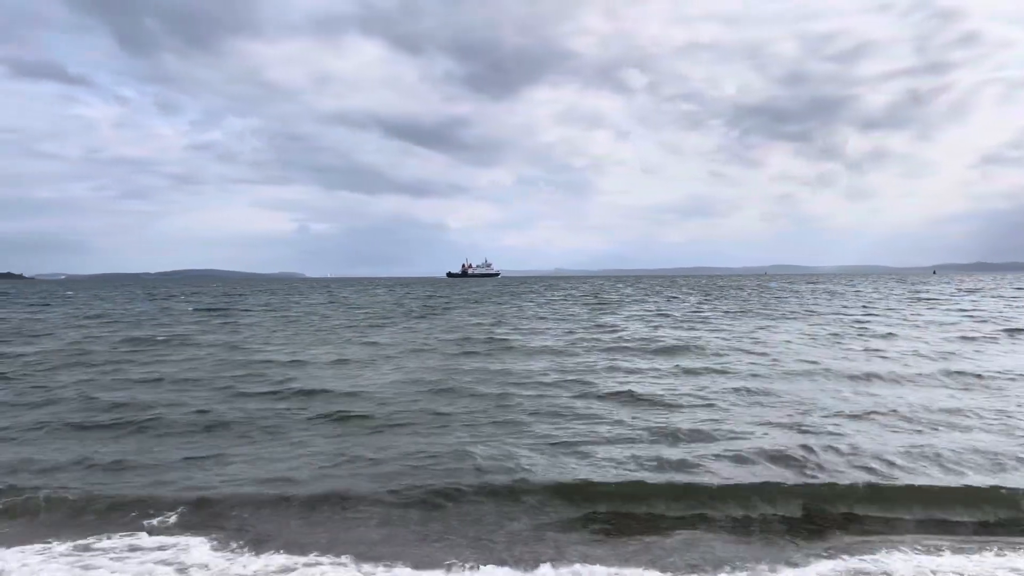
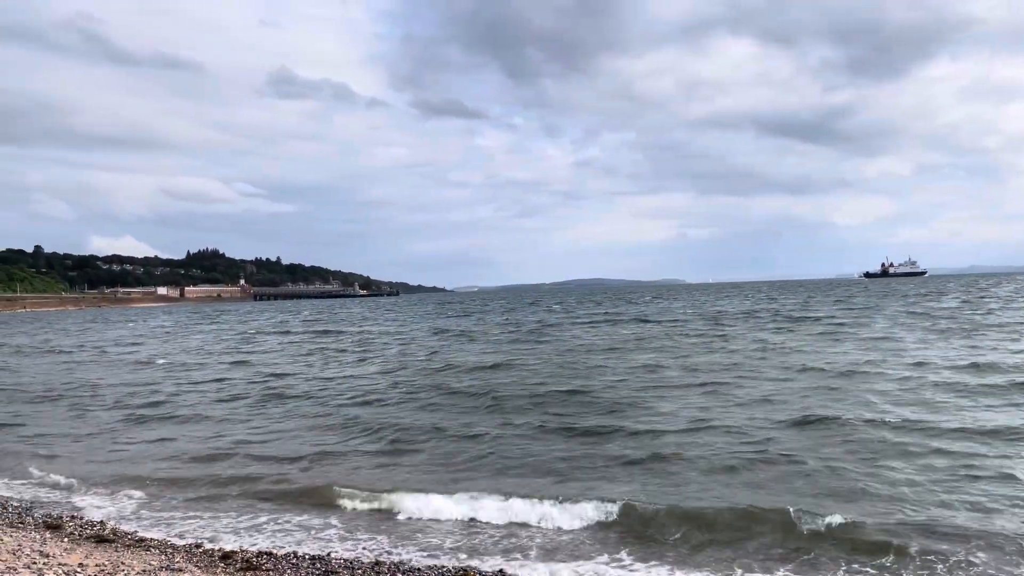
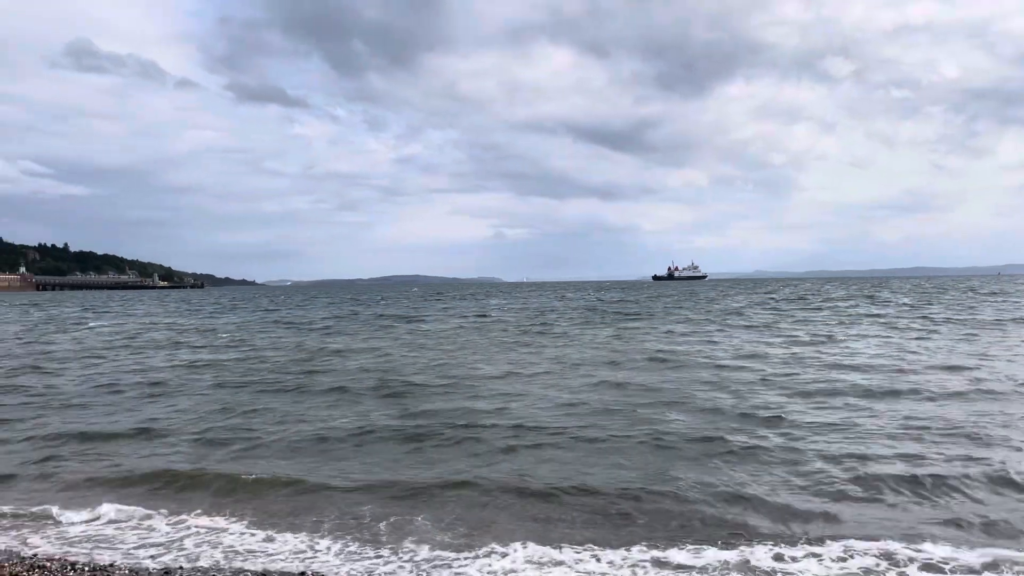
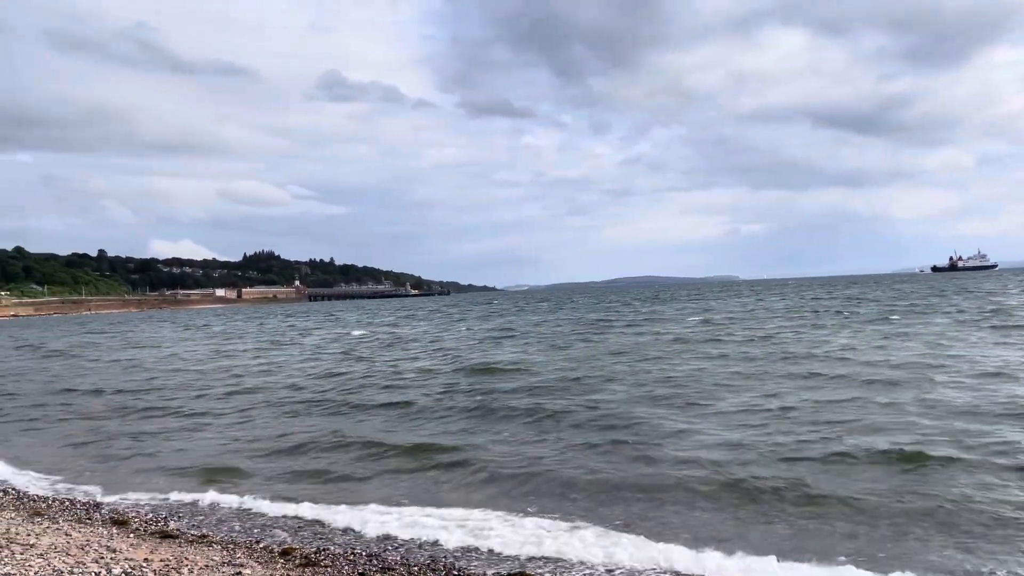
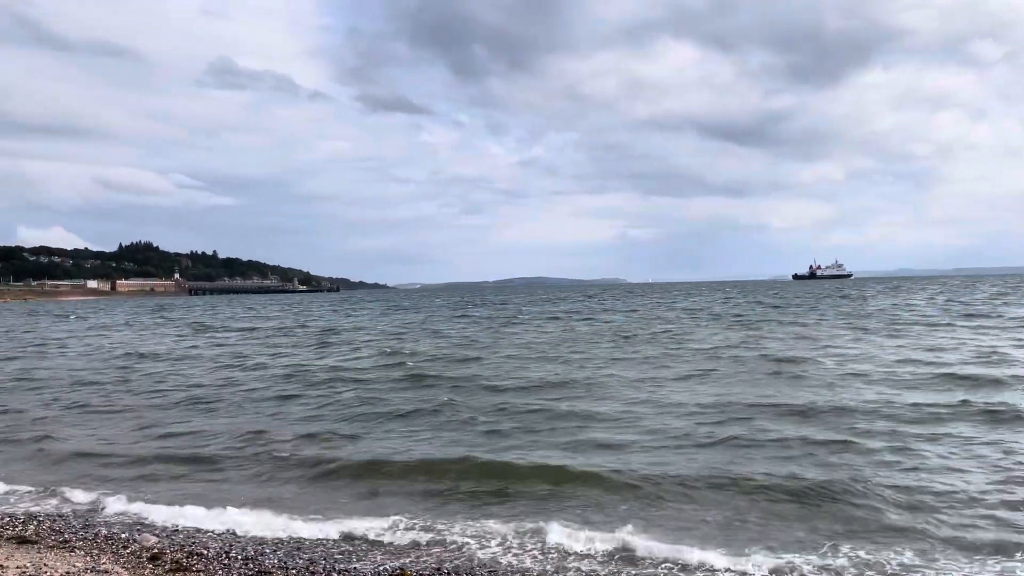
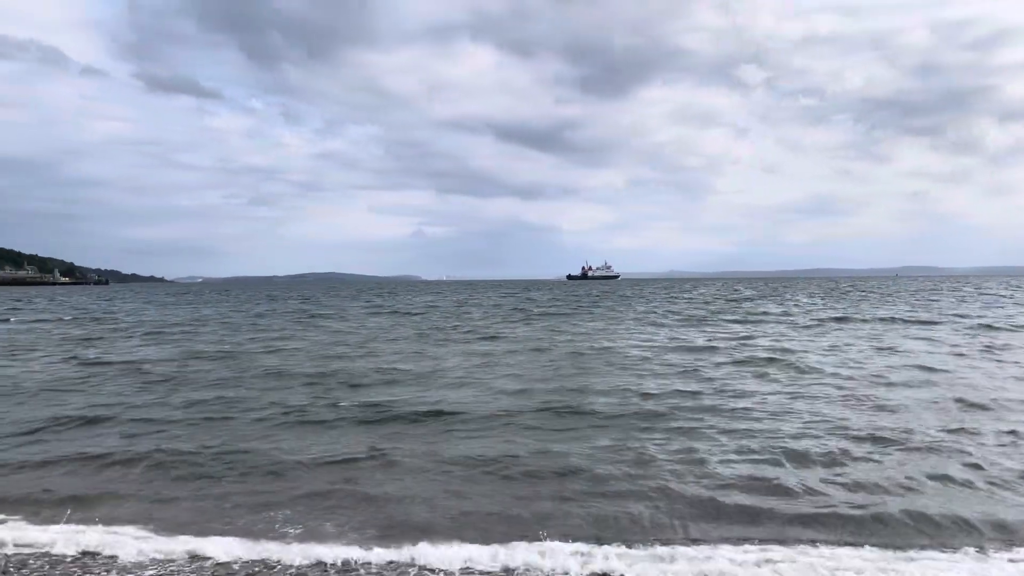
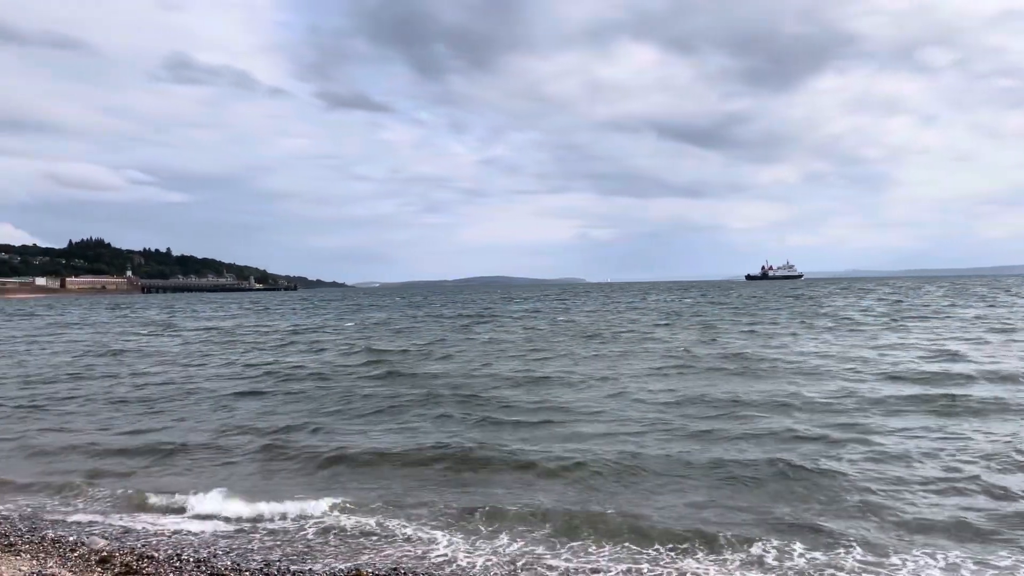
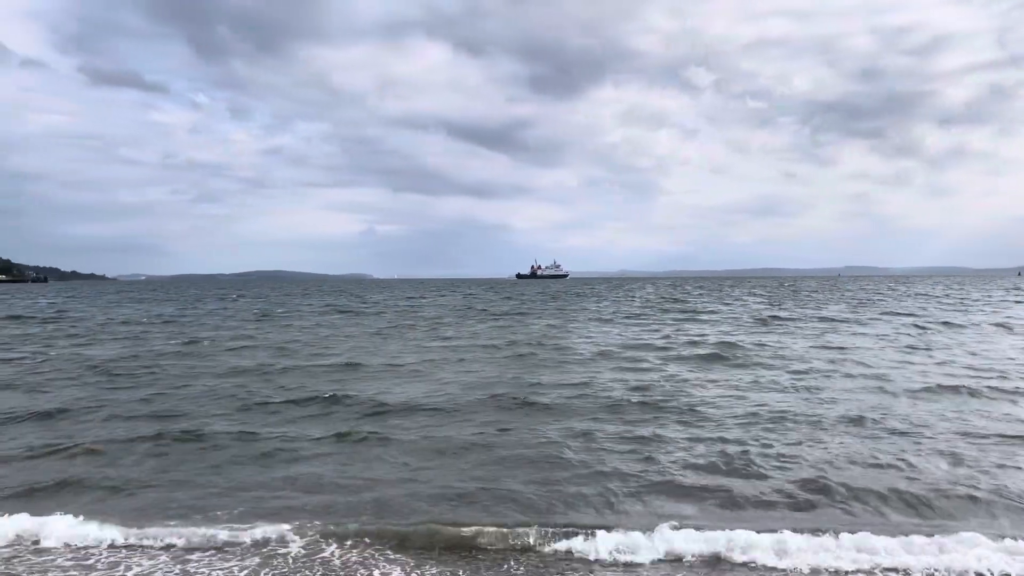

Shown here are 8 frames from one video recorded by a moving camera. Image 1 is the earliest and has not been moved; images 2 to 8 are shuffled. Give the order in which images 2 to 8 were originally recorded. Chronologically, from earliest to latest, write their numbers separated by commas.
8, 6, 3, 7, 5, 2, 4
